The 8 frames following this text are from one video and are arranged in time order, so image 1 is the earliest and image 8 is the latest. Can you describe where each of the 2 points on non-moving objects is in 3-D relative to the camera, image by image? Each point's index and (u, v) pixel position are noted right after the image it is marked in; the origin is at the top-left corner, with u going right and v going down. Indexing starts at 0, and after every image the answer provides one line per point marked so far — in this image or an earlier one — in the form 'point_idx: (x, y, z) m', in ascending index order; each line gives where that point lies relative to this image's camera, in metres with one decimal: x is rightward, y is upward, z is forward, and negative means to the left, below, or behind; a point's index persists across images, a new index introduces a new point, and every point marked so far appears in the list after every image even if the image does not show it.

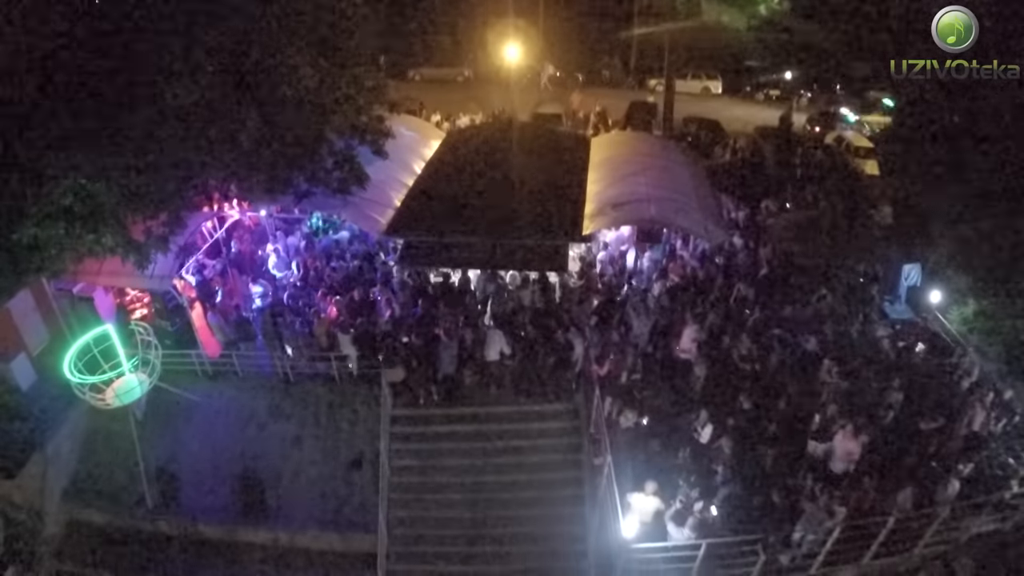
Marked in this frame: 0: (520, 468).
0: (0.0, -1.7, +9.4) m
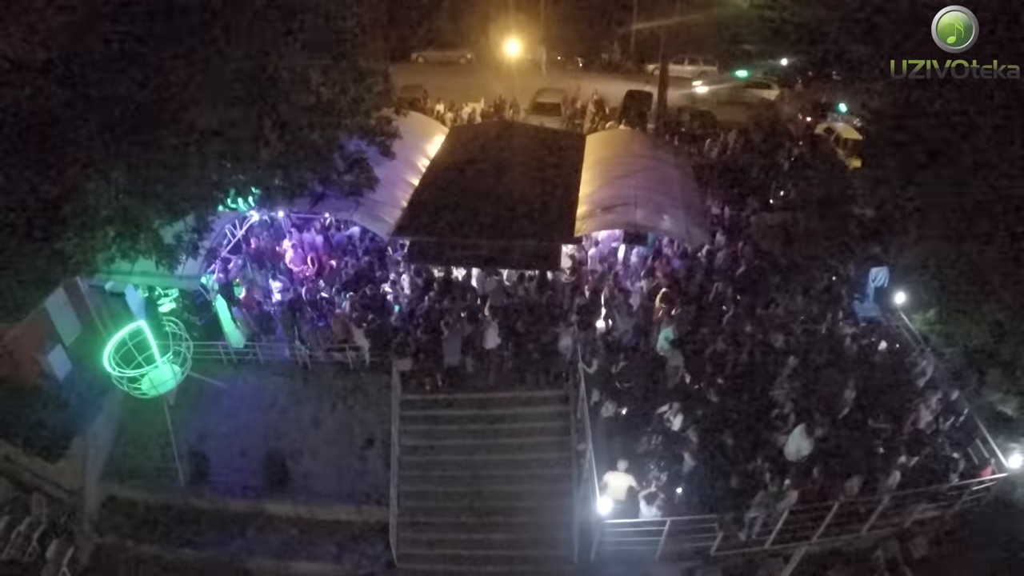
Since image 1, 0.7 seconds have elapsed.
0: (0.0, -1.6, +10.1) m
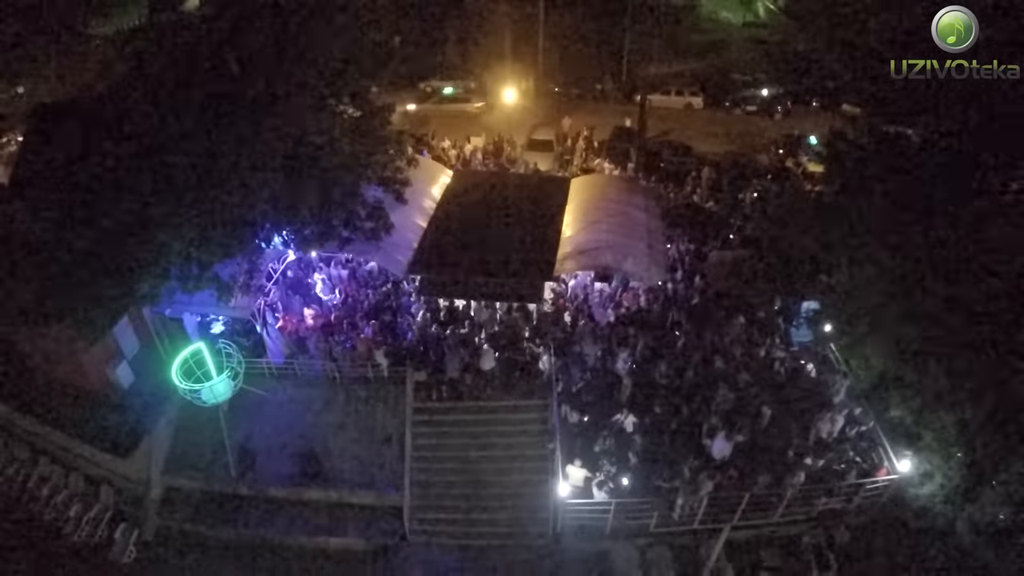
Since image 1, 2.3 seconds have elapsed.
0: (-0.1, -2.0, +12.3) m
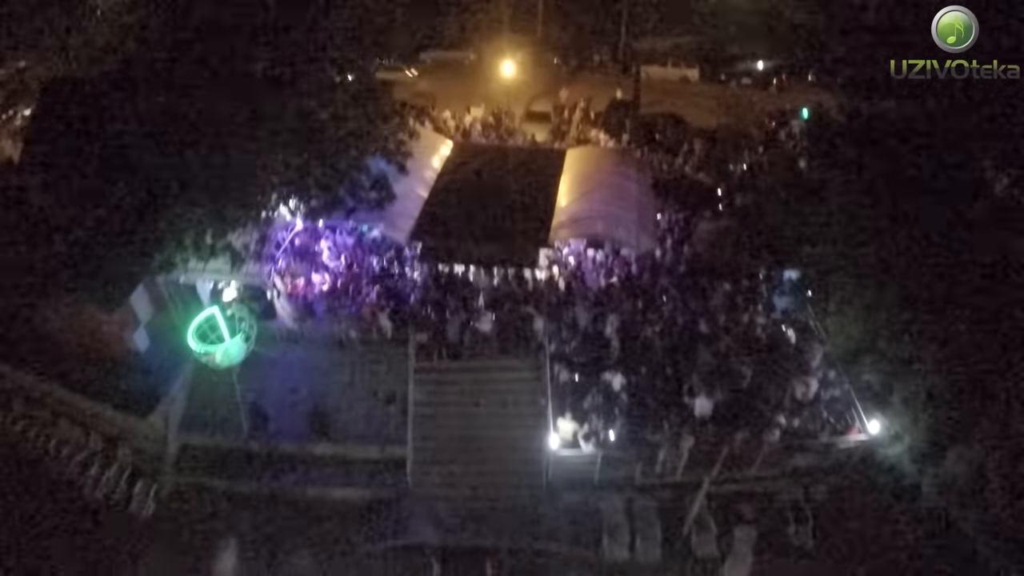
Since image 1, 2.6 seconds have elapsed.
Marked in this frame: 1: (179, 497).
0: (-0.2, -1.6, +13.1) m
1: (-4.7, -3.1, +13.4) m
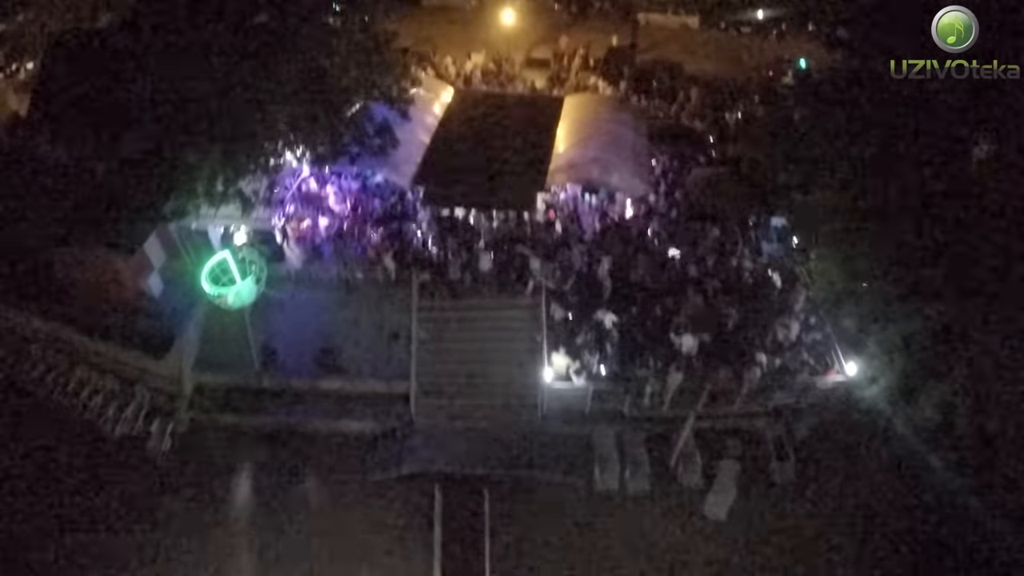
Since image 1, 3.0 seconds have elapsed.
0: (-0.2, -0.7, +13.8) m
1: (-4.8, -2.2, +14.2) m
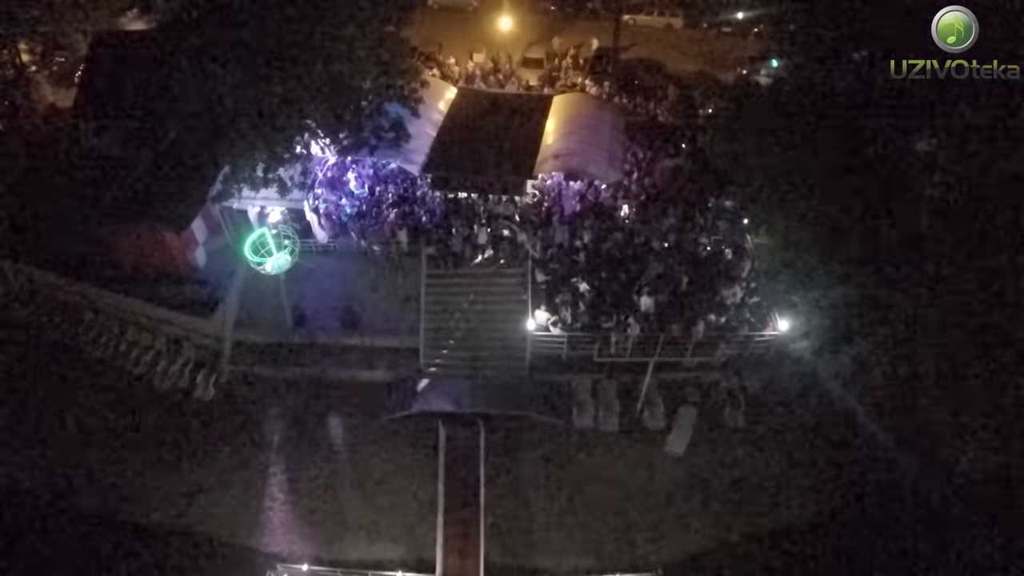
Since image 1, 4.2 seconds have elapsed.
0: (-0.3, -0.2, +16.4) m
1: (-4.9, -1.7, +16.8) m
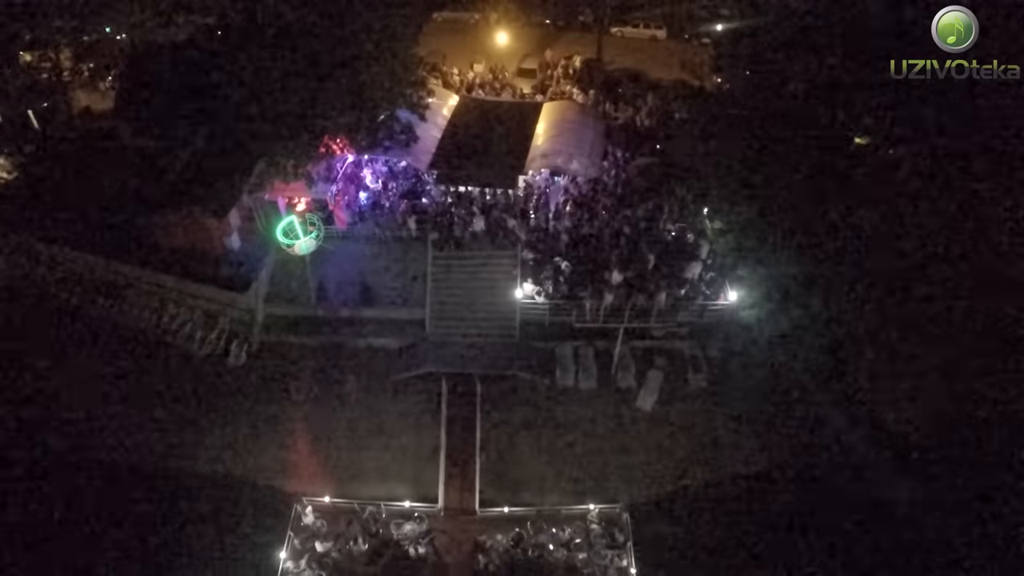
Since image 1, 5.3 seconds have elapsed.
0: (-0.5, +0.2, +19.1) m
1: (-5.1, -1.2, +19.6) m
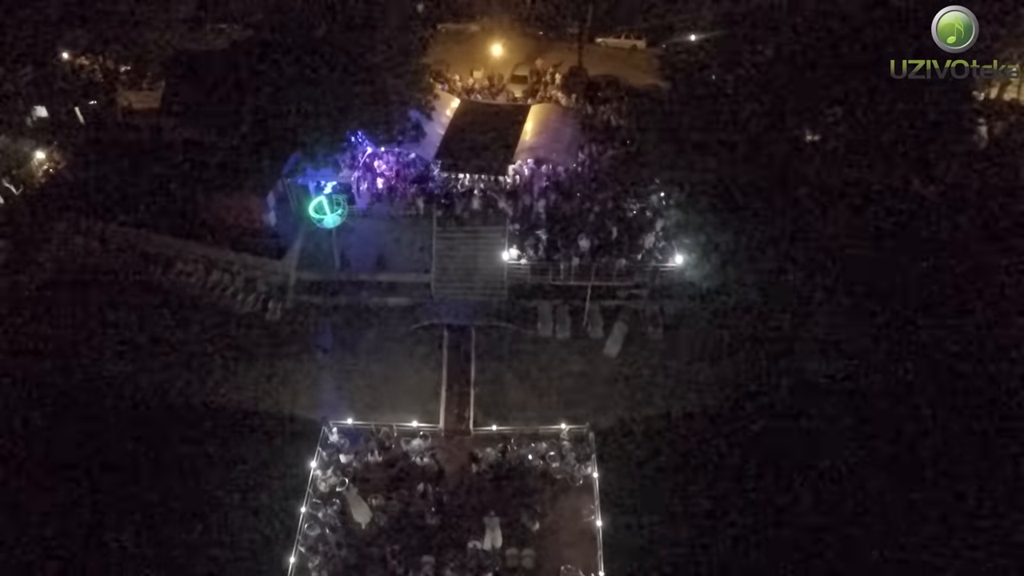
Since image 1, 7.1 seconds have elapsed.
0: (-0.7, +0.9, +23.3) m
1: (-5.3, -0.4, +23.8) m
